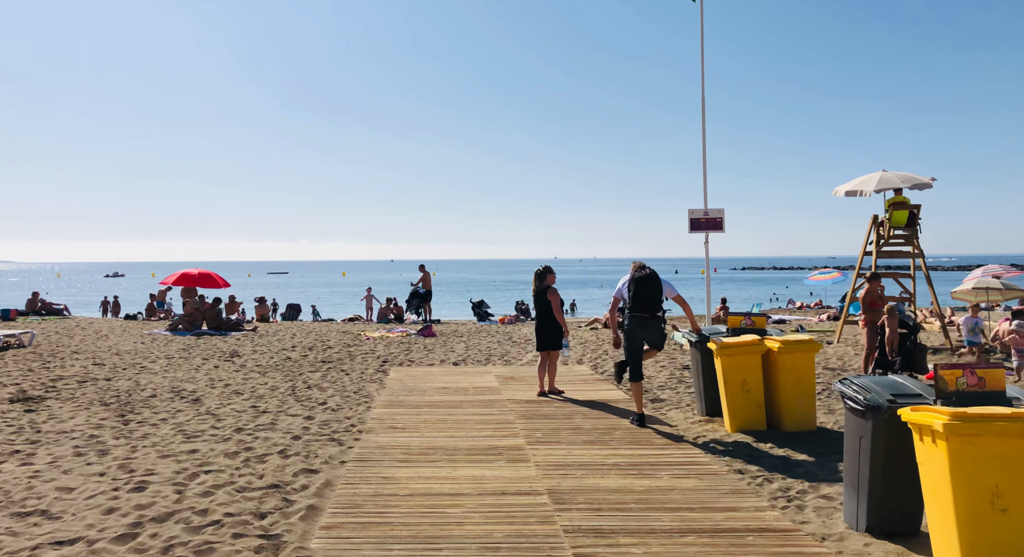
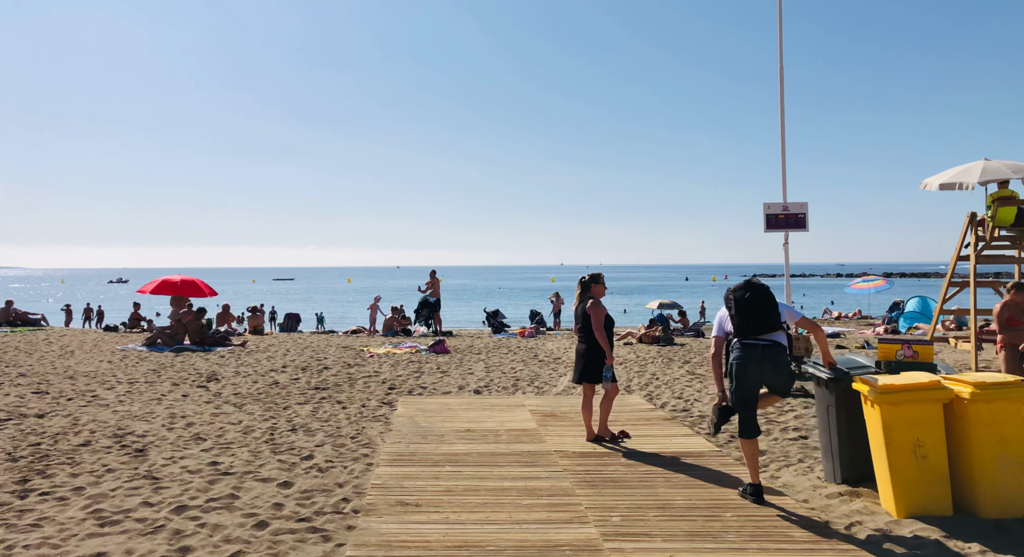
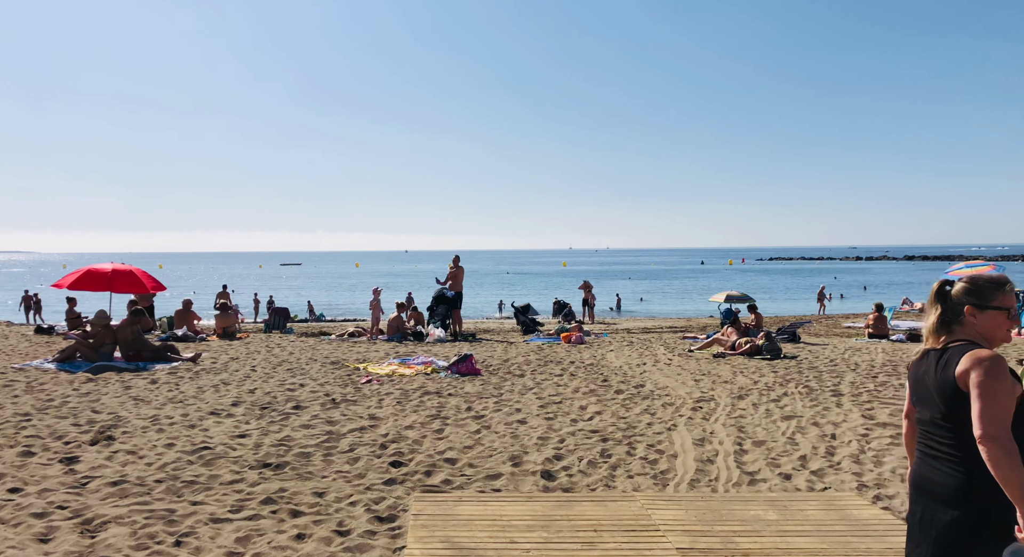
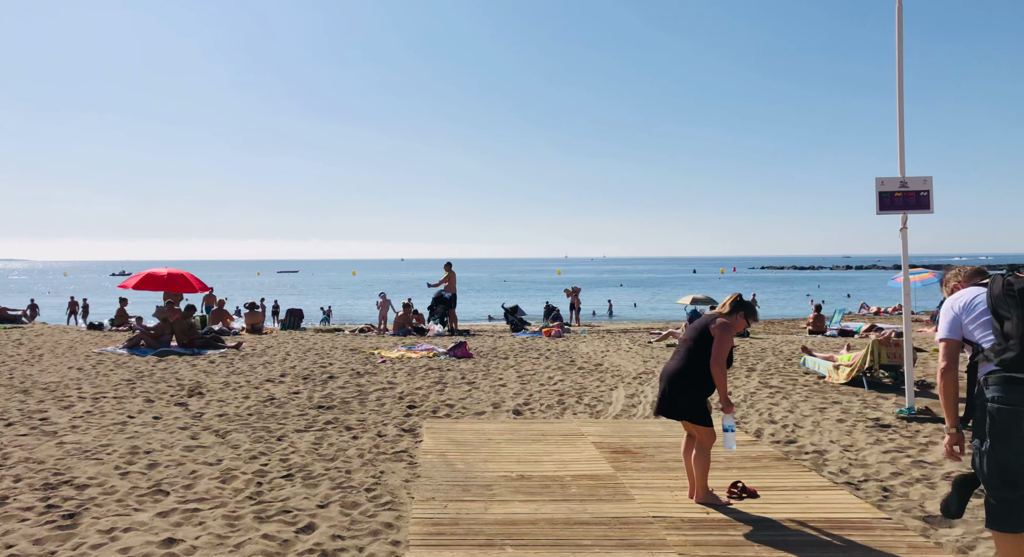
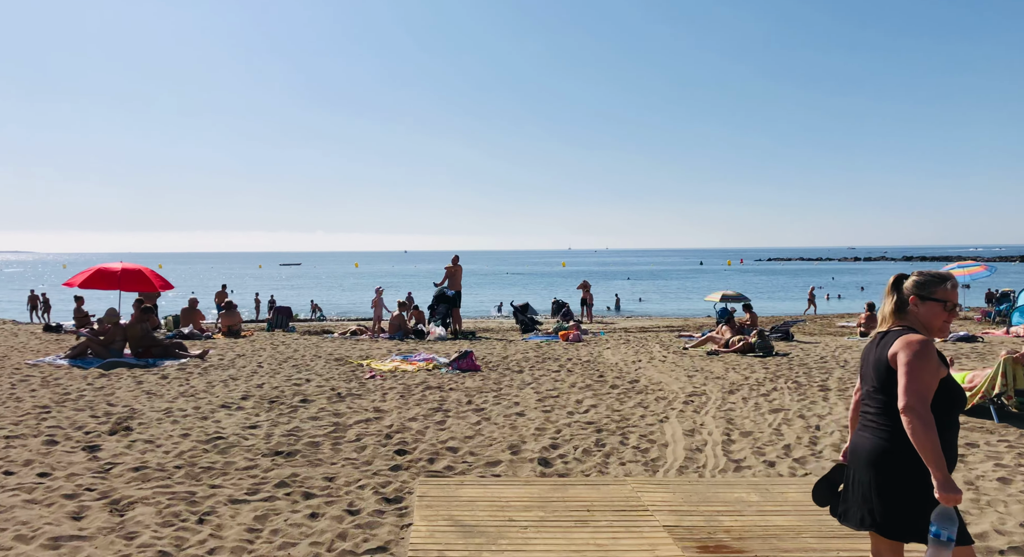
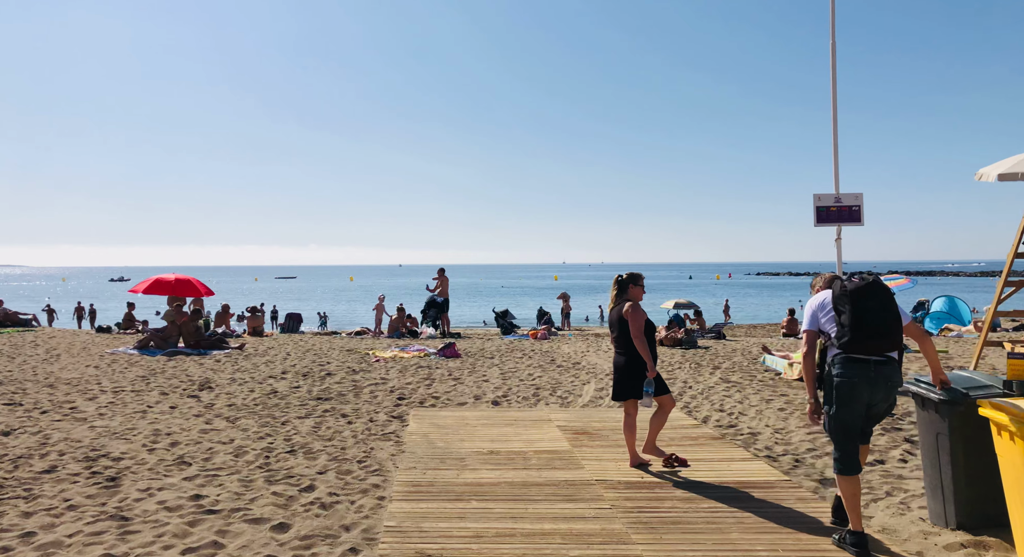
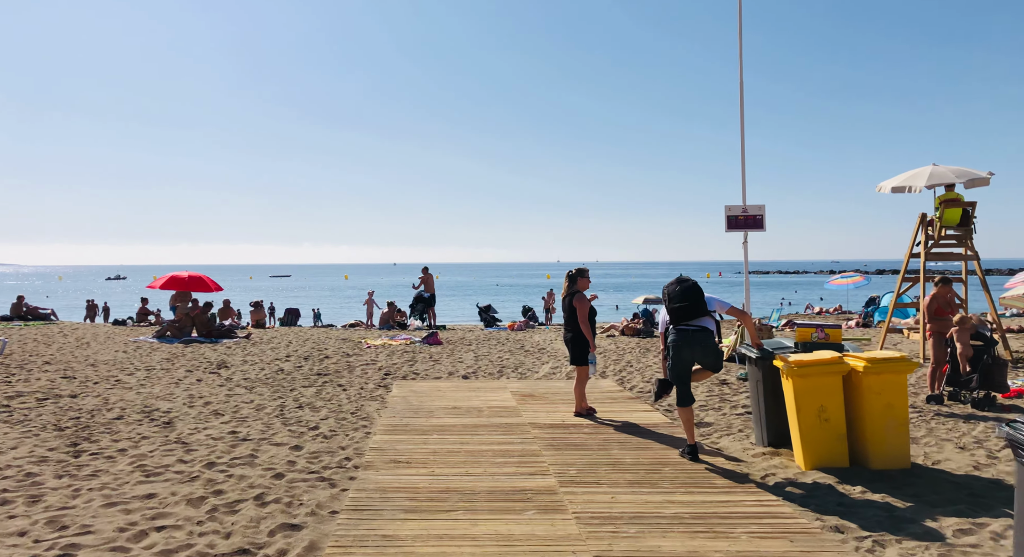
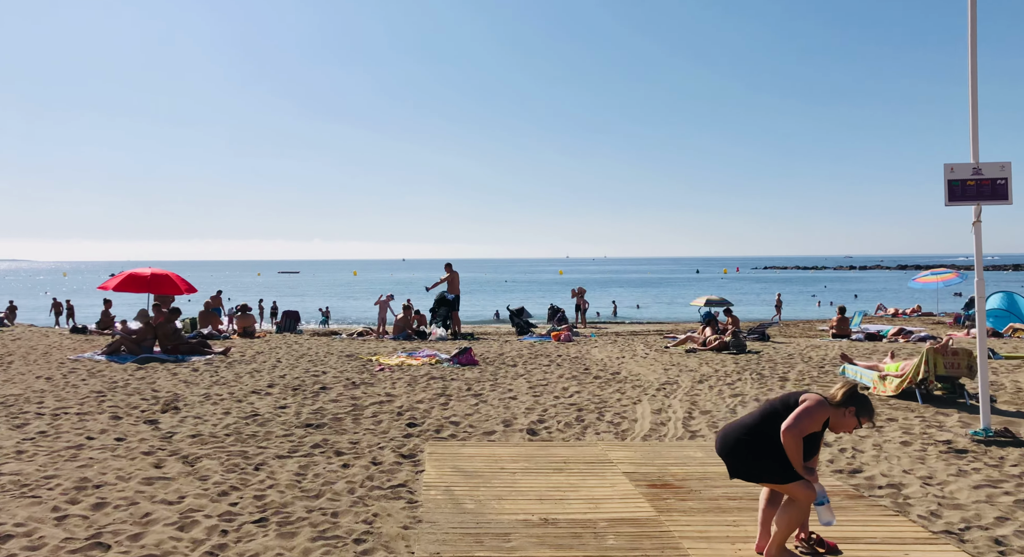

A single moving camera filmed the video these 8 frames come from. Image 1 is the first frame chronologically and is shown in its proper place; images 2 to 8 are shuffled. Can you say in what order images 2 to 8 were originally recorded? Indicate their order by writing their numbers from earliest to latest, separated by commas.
7, 2, 6, 4, 8, 5, 3
